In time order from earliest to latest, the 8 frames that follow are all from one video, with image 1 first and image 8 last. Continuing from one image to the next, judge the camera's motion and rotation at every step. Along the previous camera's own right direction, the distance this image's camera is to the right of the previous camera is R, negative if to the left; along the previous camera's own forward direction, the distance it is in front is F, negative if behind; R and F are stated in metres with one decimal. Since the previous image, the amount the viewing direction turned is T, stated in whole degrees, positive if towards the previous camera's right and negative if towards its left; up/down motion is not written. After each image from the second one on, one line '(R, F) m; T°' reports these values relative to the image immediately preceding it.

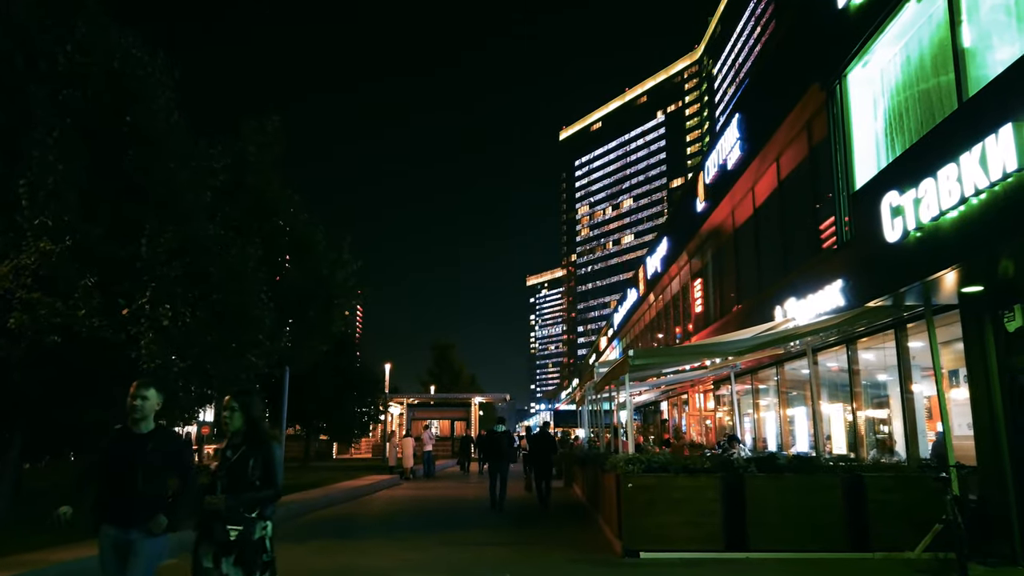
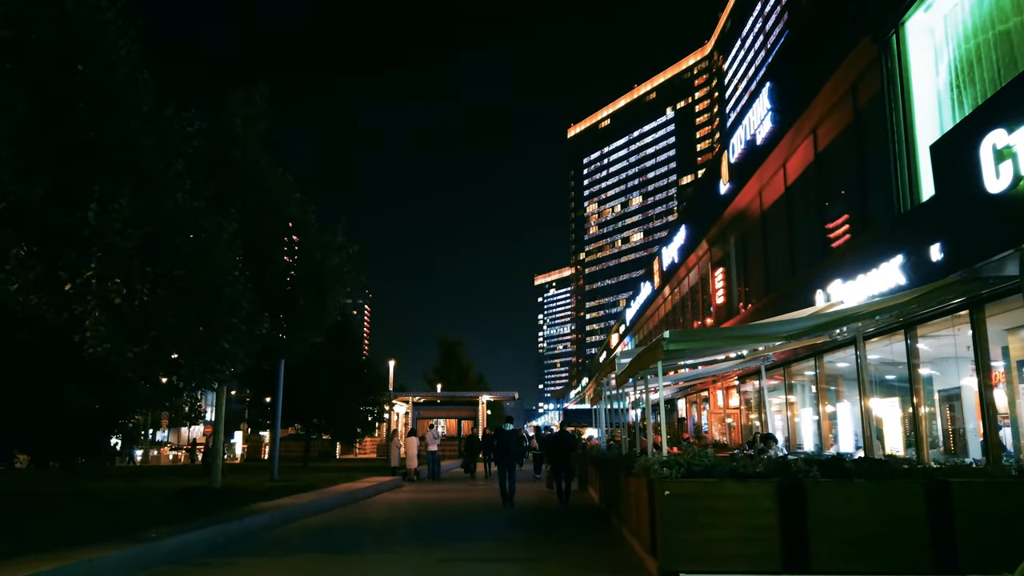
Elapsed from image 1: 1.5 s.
(-0.1, +1.6) m; -1°
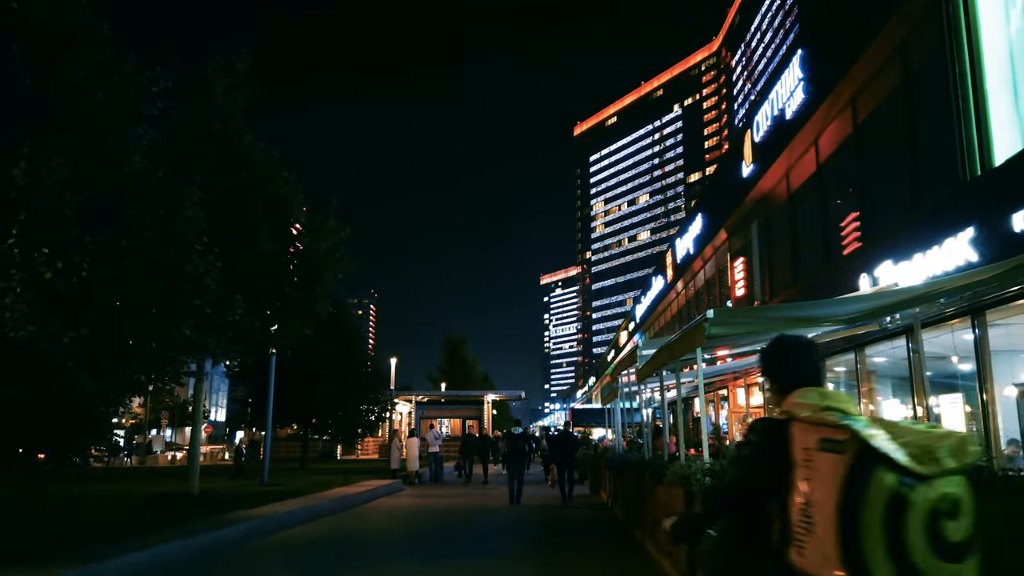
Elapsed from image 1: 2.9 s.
(0.0, +1.5) m; 0°
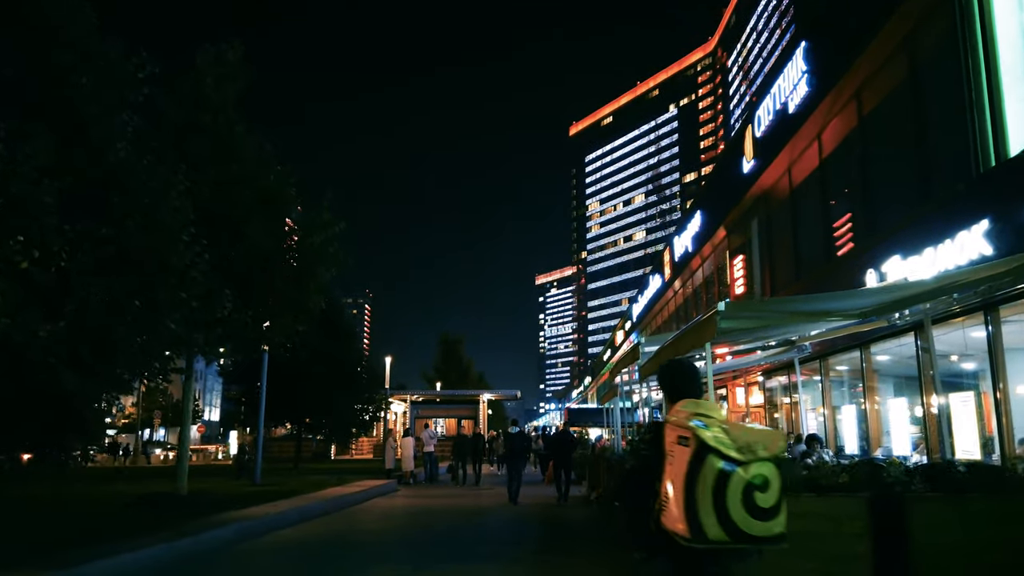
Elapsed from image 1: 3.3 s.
(0.0, +0.3) m; 0°
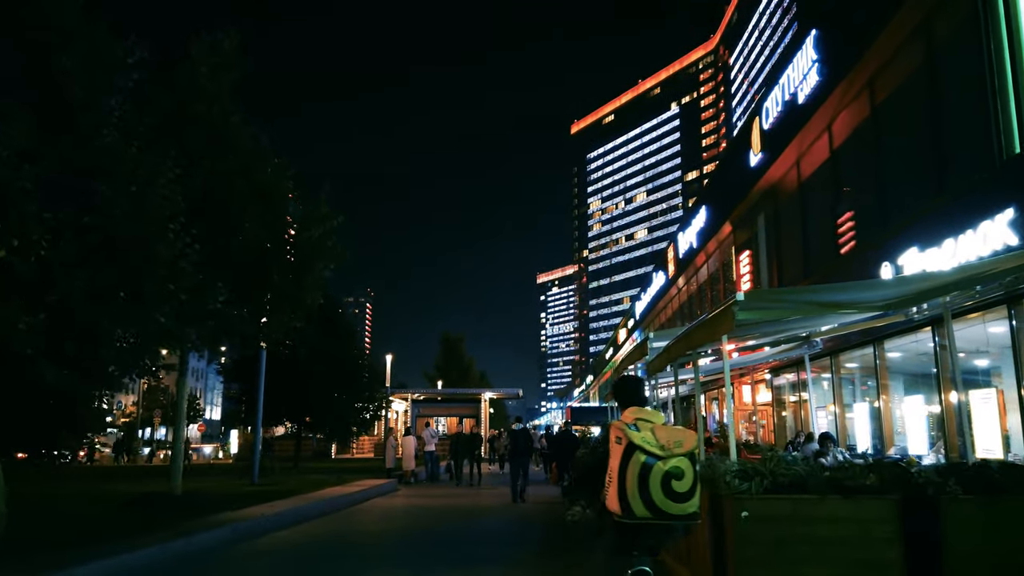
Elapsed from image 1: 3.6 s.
(0.0, +0.4) m; 0°
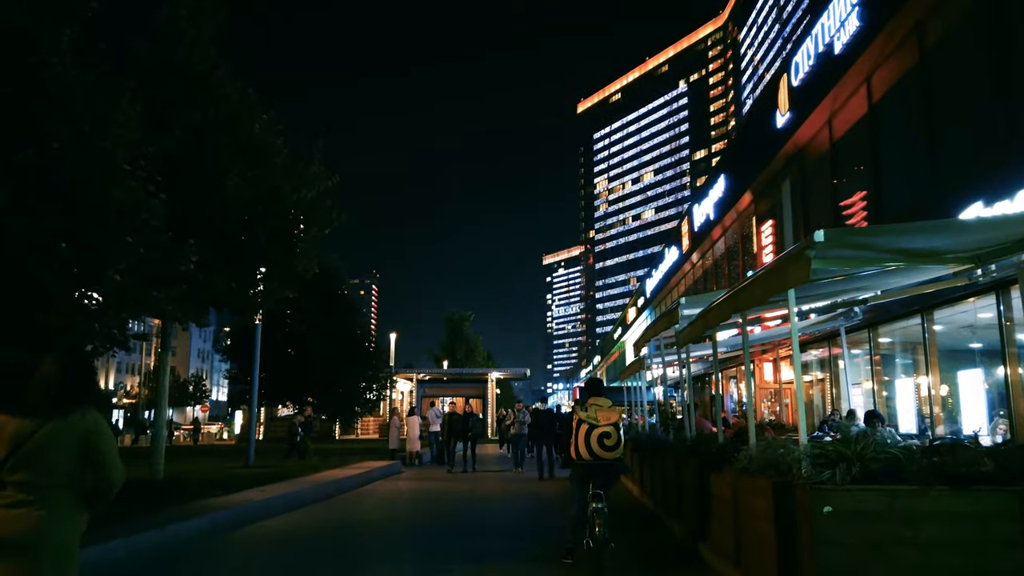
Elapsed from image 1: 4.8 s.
(-0.1, +1.2) m; 0°
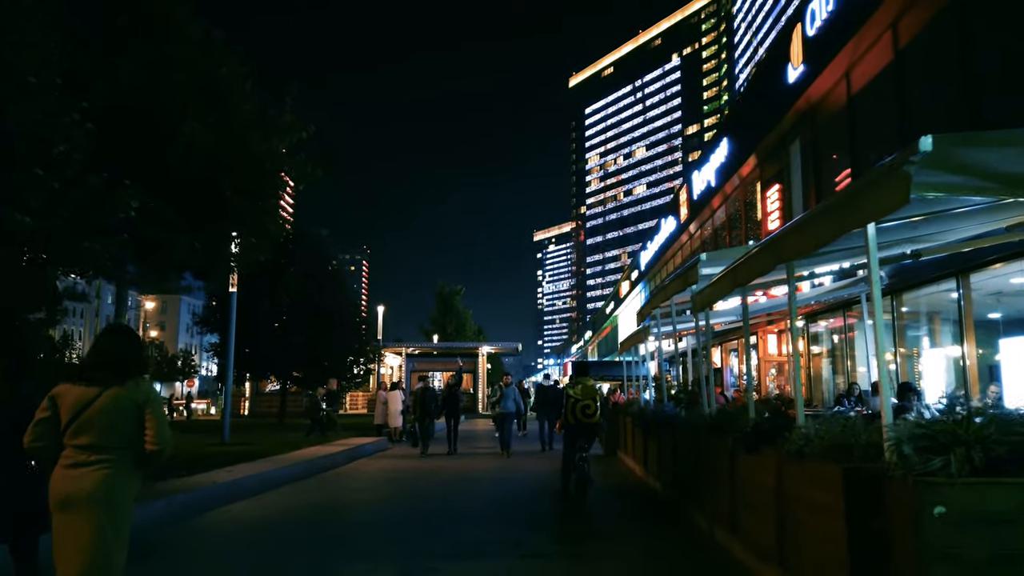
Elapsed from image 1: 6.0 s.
(0.0, +1.2) m; +1°
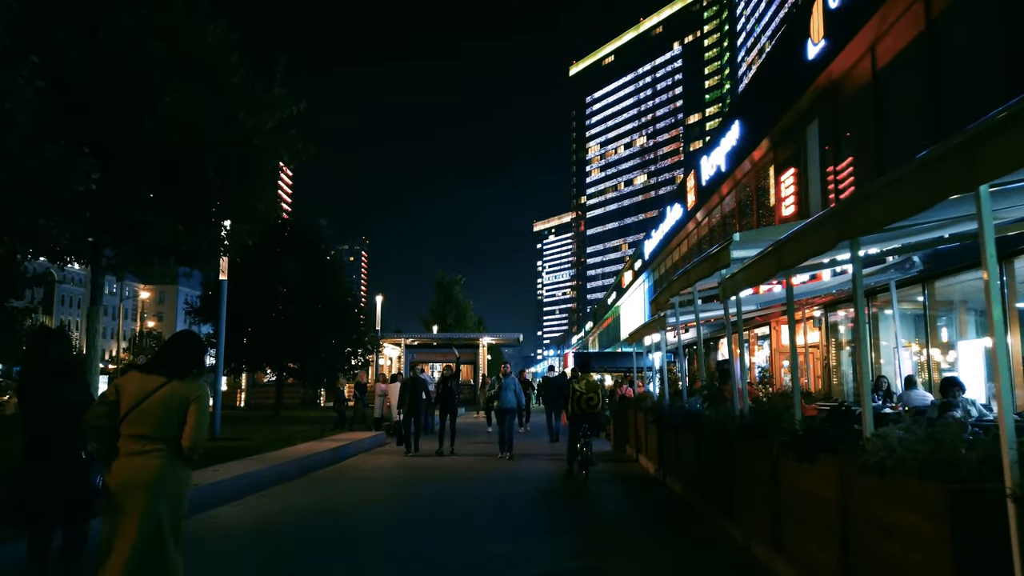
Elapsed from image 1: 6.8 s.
(-0.1, +0.8) m; 0°
